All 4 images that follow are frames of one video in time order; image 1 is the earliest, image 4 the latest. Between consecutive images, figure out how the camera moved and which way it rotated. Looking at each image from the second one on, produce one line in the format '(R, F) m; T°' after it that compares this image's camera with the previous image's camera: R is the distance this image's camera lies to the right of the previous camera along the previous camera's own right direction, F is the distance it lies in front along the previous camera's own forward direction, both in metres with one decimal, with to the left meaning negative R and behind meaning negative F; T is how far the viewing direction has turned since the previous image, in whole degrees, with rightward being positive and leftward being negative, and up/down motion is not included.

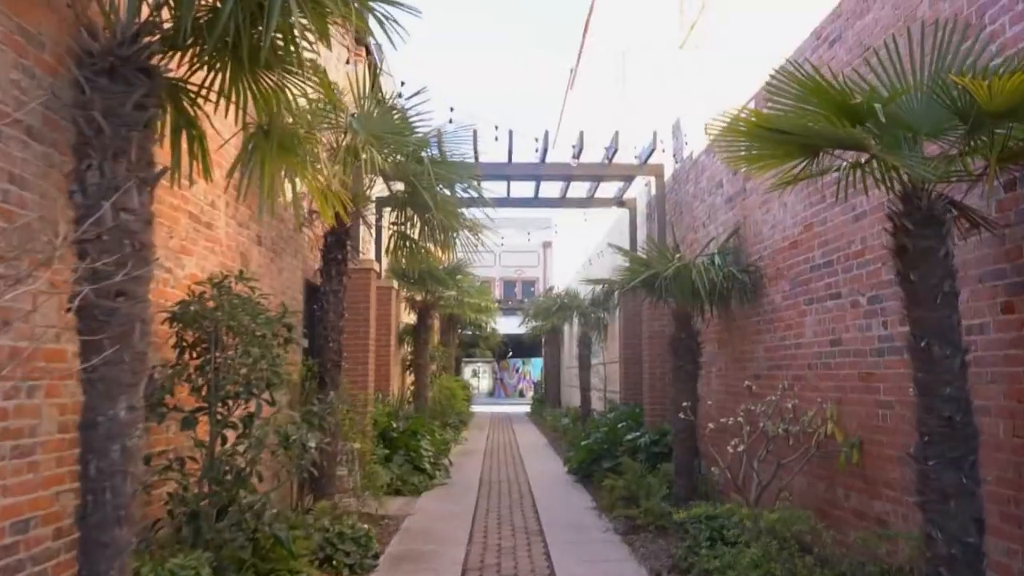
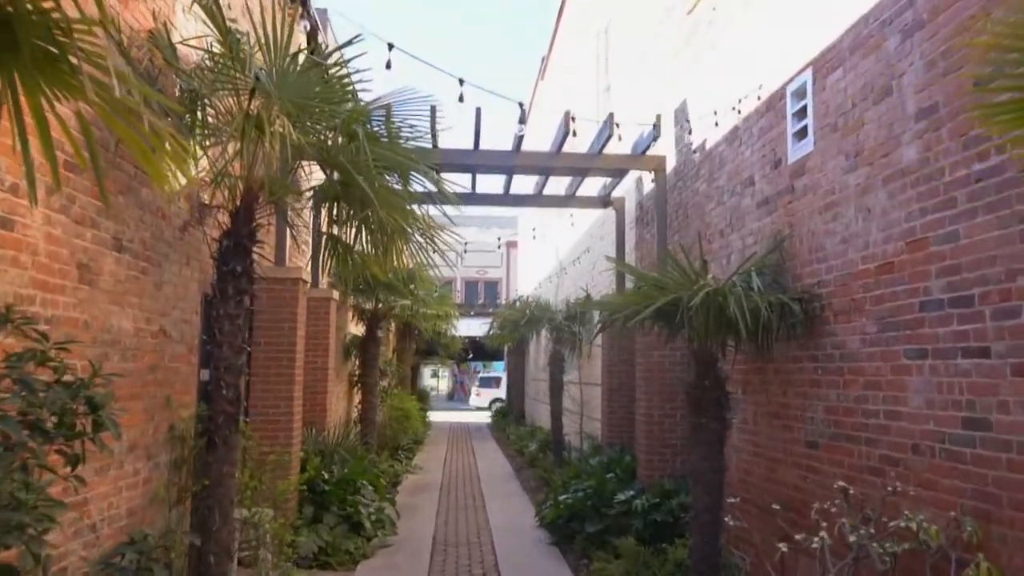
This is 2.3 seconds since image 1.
(0.0, +1.8) m; +2°
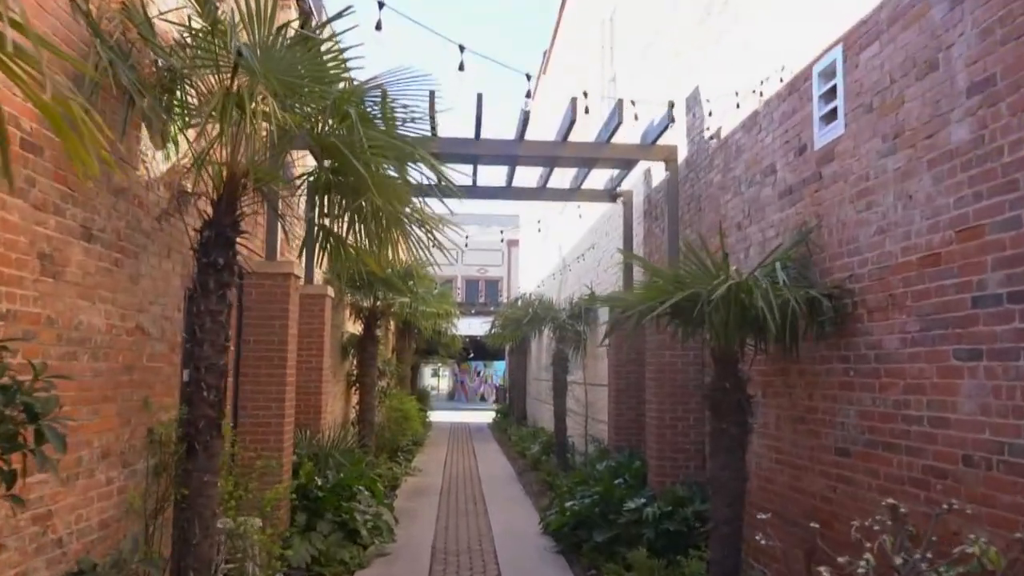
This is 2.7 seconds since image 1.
(0.0, +0.4) m; 0°
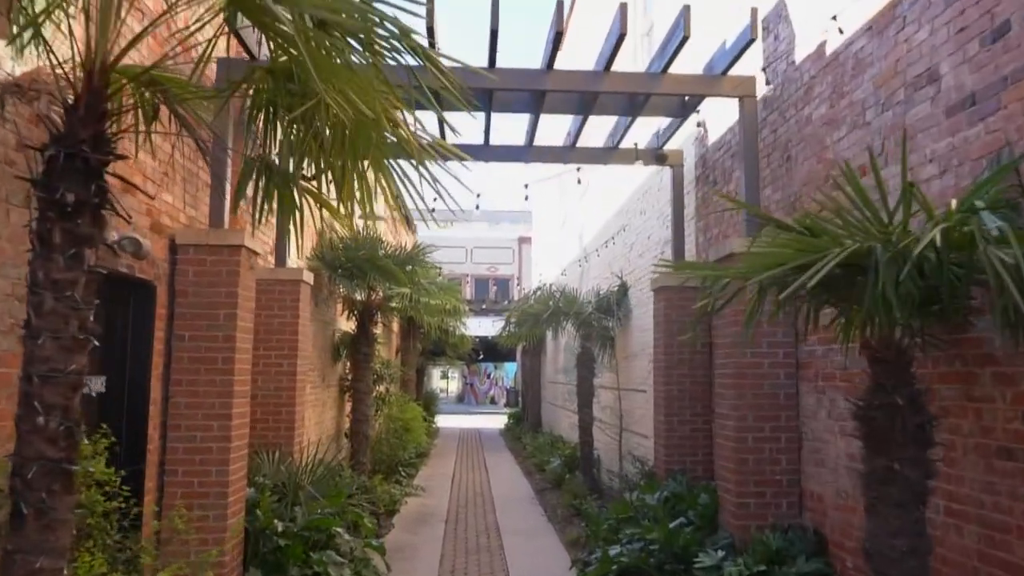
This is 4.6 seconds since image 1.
(-0.1, +1.8) m; -1°
